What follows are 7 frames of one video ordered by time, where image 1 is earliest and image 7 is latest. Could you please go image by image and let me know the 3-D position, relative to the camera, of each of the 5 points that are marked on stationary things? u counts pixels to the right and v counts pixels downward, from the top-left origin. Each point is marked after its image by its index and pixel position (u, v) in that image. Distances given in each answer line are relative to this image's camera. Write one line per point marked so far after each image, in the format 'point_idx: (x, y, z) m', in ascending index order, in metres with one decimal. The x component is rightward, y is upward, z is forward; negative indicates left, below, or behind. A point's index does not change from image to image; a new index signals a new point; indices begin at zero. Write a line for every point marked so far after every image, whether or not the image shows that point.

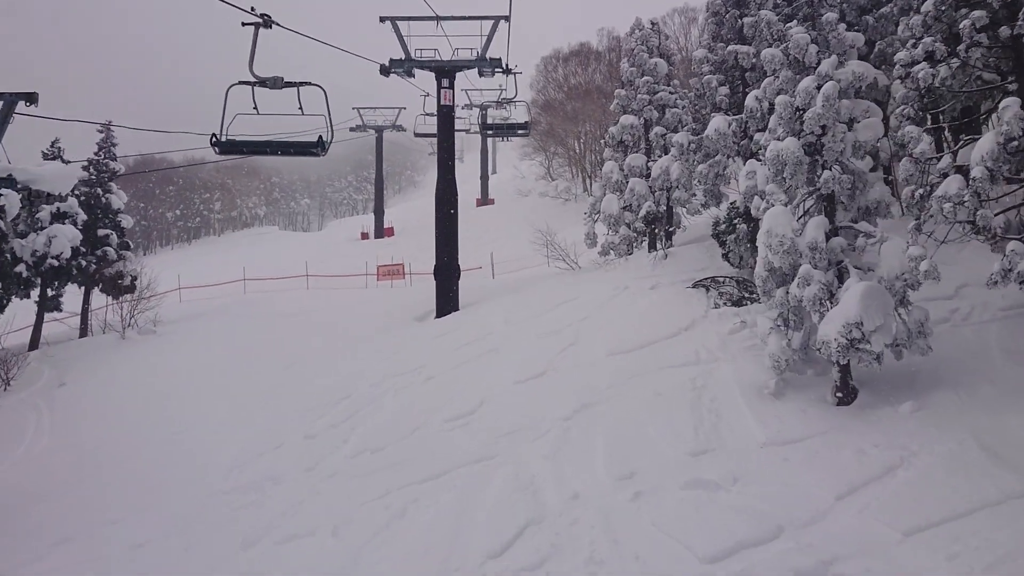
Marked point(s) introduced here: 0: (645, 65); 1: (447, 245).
0: (+2.4, +4.1, +16.0) m
1: (-1.1, +0.6, +14.4) m
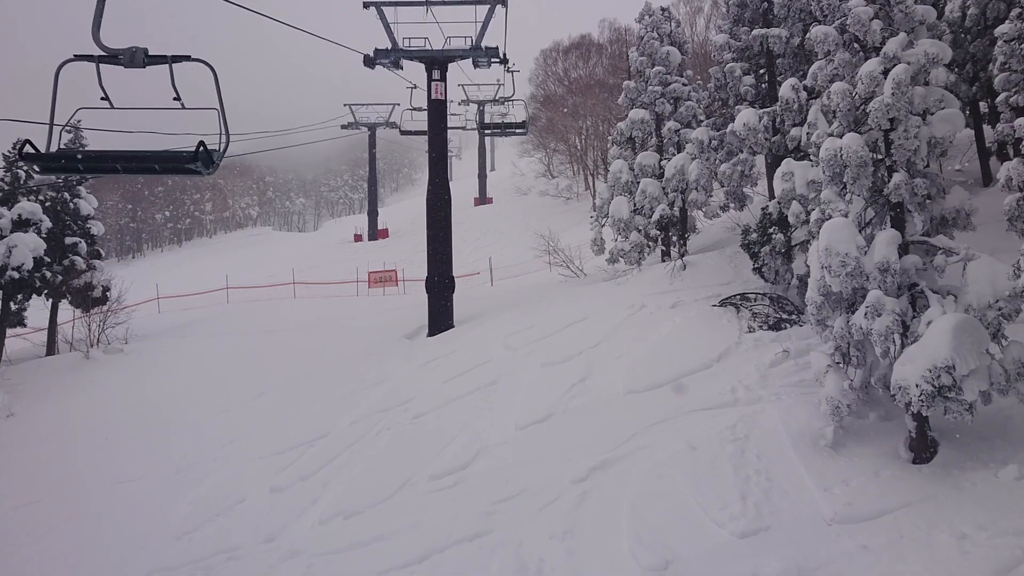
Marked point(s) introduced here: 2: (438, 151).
0: (+2.4, +3.9, +14.6) m
1: (-1.1, +0.4, +13.0) m
2: (-1.1, +1.9, +12.9) m
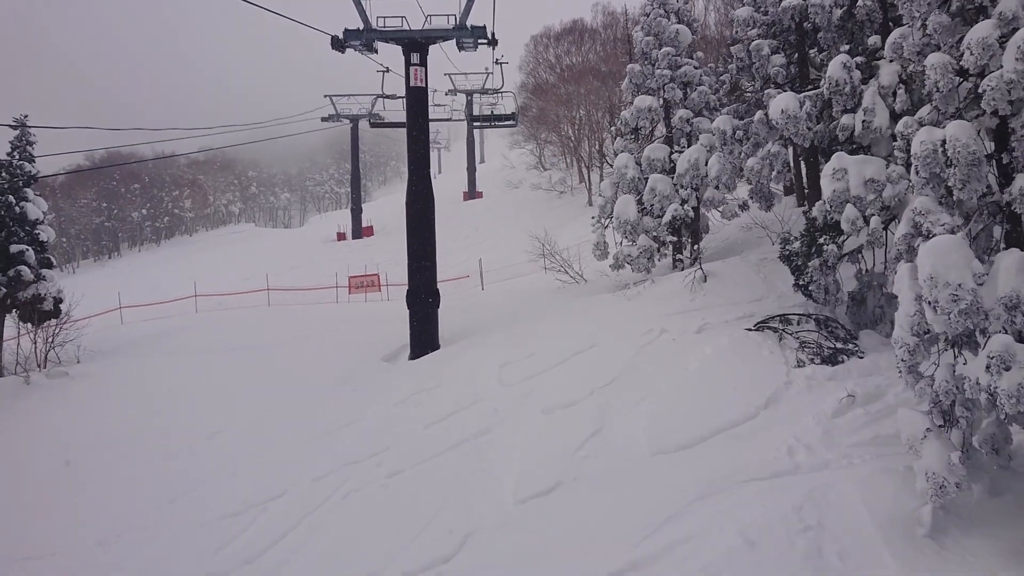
0: (+2.2, +3.7, +12.9) m
1: (-1.2, +0.2, +11.4) m
2: (-1.2, +1.7, +11.3) m
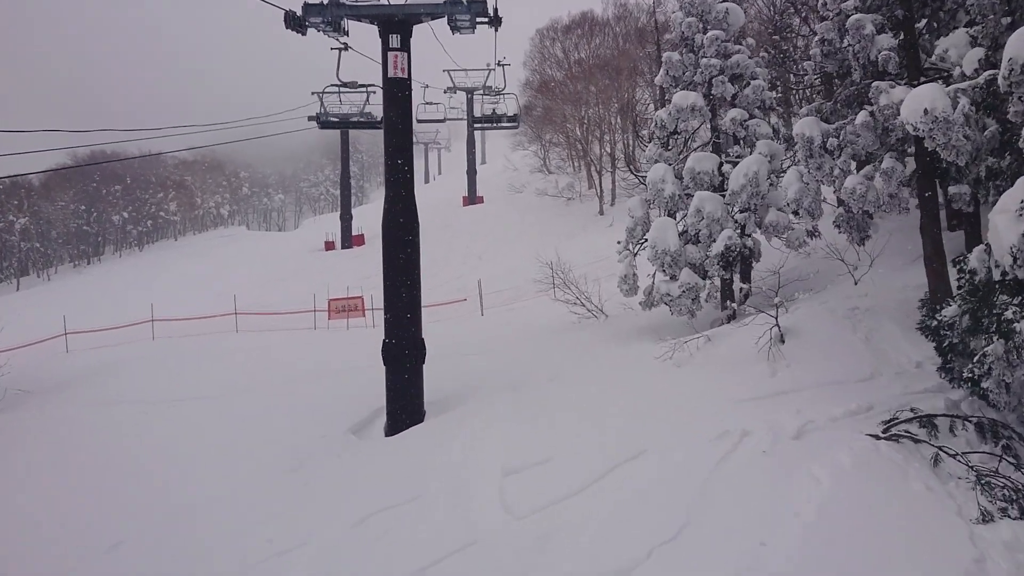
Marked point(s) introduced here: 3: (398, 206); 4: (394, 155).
0: (+2.3, +3.2, +10.3) m
1: (-1.1, -0.3, +8.7) m
2: (-1.1, +1.2, +8.6) m
3: (-1.1, +0.8, +8.7) m
4: (-1.2, +1.3, +8.6) m
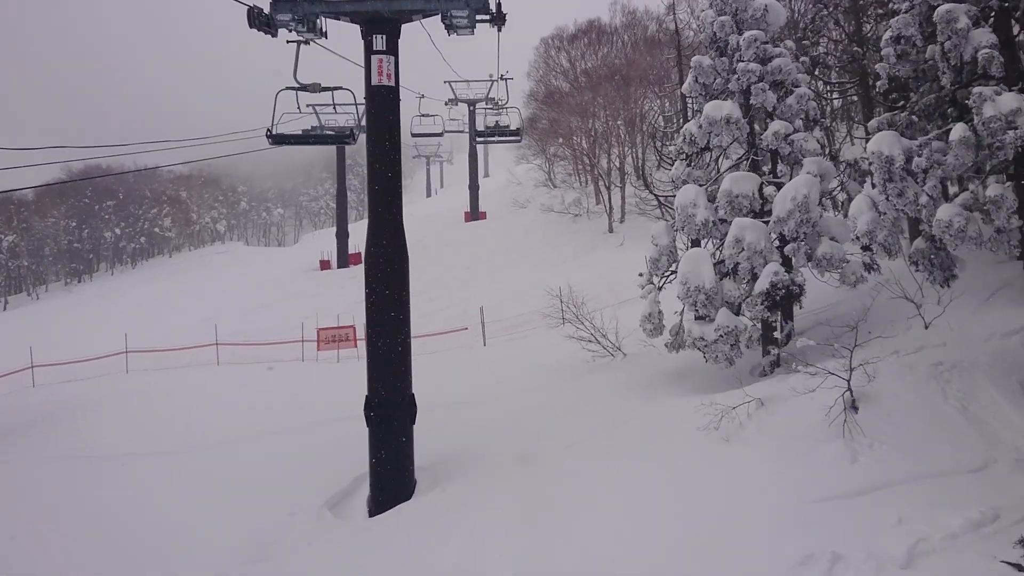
0: (+2.4, +2.8, +8.9) m
1: (-1.1, -0.7, +7.3) m
2: (-1.1, +0.8, +7.2) m
3: (-1.1, +0.4, +7.3) m
4: (-1.1, +0.9, +7.2) m
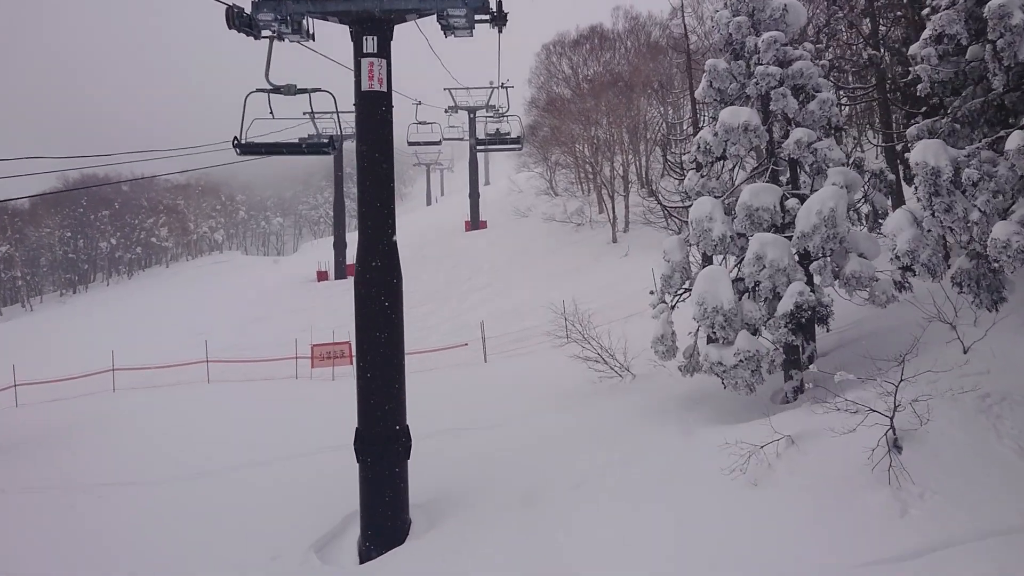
0: (+2.4, +2.6, +8.3) m
1: (-1.0, -0.9, +6.7) m
2: (-1.1, +0.6, +6.6) m
3: (-1.1, +0.2, +6.7) m
4: (-1.1, +0.7, +6.6) m
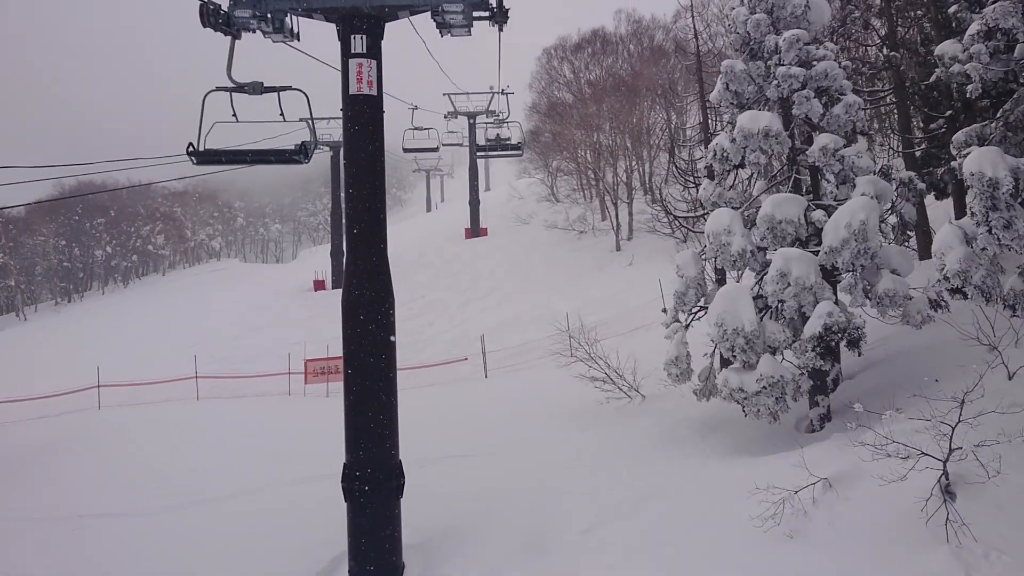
0: (+2.4, +2.5, +7.7) m
1: (-1.0, -1.0, +6.1) m
2: (-1.1, +0.5, +6.0) m
3: (-1.0, +0.1, +6.1) m
4: (-1.1, +0.6, +6.0) m
